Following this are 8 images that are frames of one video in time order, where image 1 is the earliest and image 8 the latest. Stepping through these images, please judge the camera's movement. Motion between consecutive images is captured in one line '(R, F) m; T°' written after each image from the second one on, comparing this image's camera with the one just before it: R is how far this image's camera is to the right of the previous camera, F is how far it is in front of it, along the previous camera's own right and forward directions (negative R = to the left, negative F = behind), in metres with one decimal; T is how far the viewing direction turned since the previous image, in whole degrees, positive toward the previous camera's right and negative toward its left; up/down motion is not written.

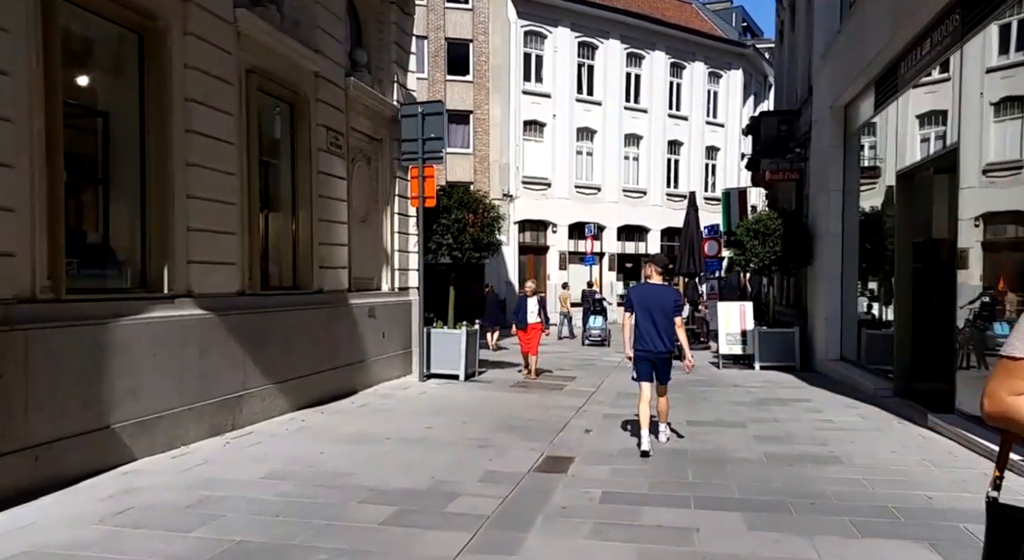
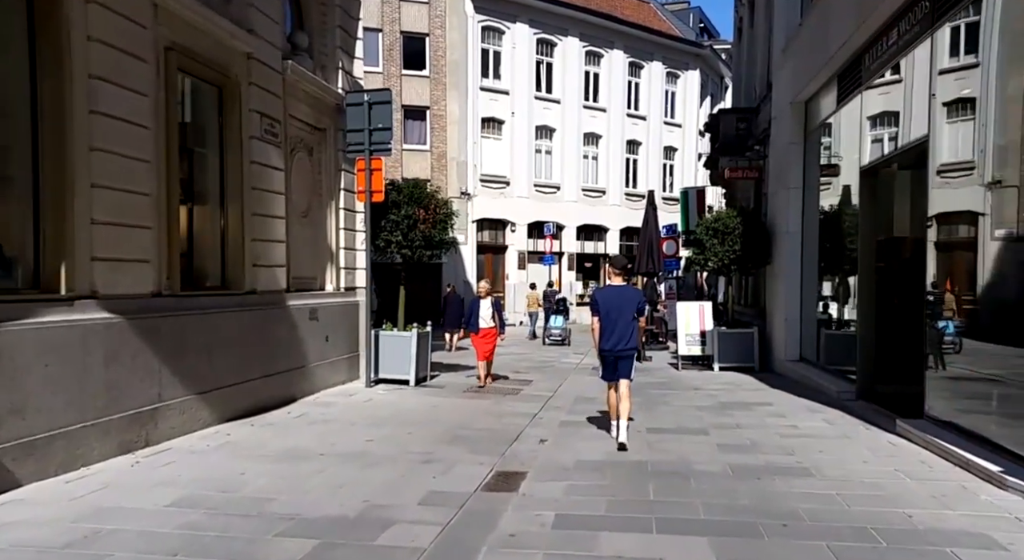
(+0.1, +0.5) m; +3°
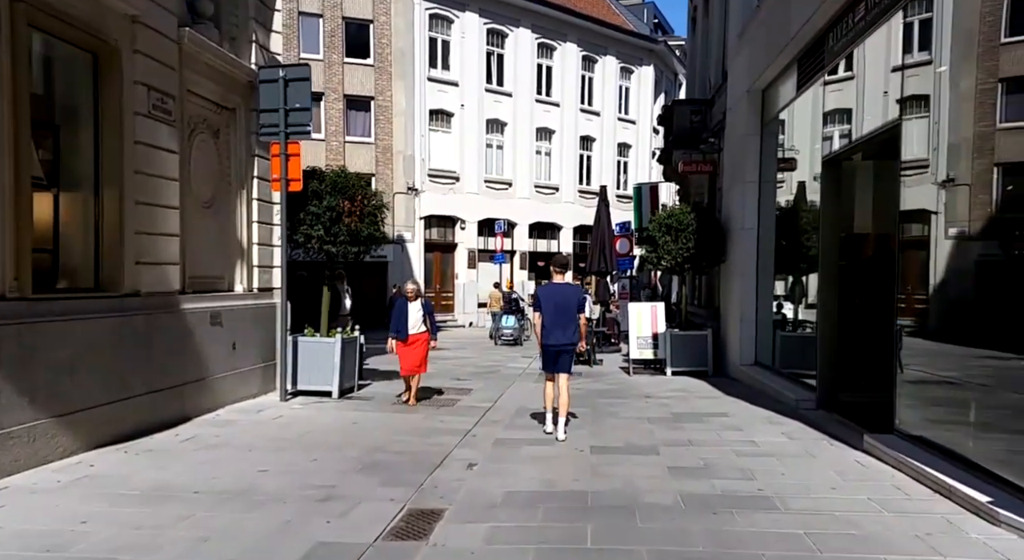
(+0.3, +0.9) m; +4°
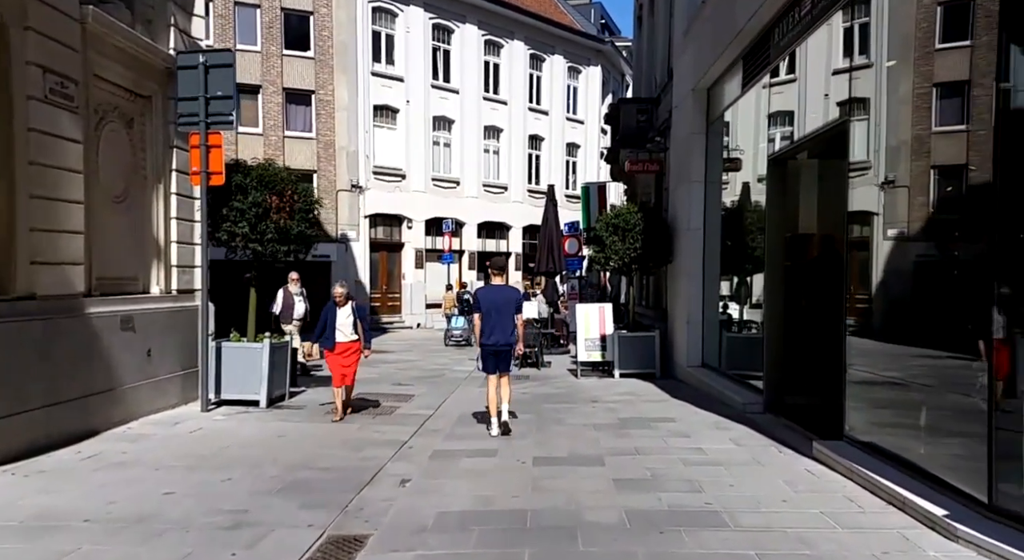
(+0.1, +0.4) m; +4°
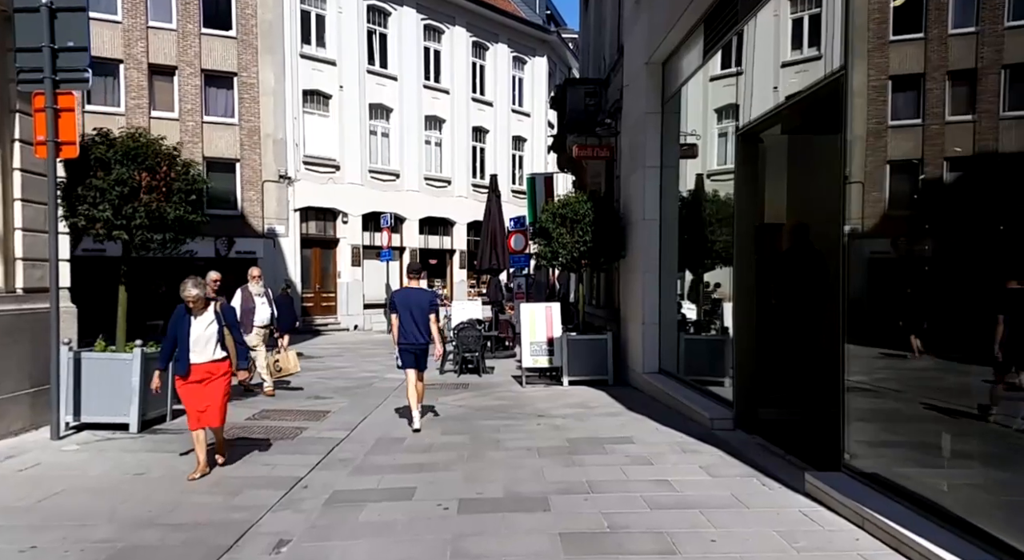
(+0.2, +1.3) m; +4°
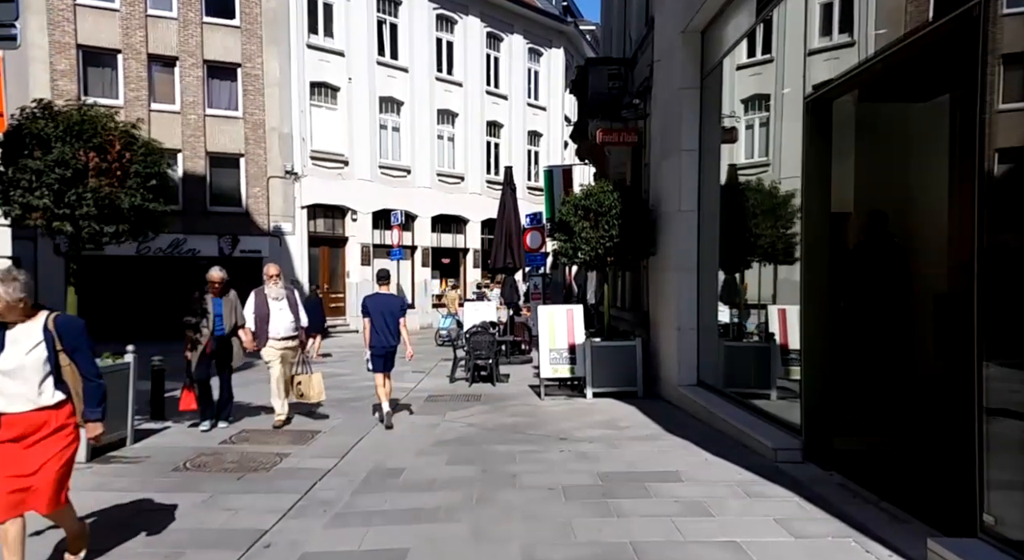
(0.0, +1.2) m; -1°
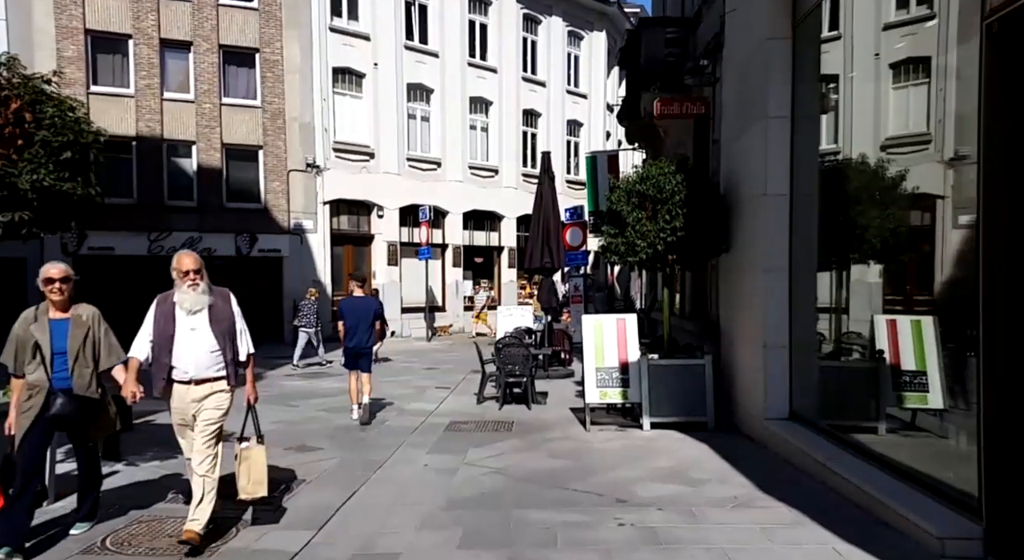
(0.0, +1.8) m; -3°
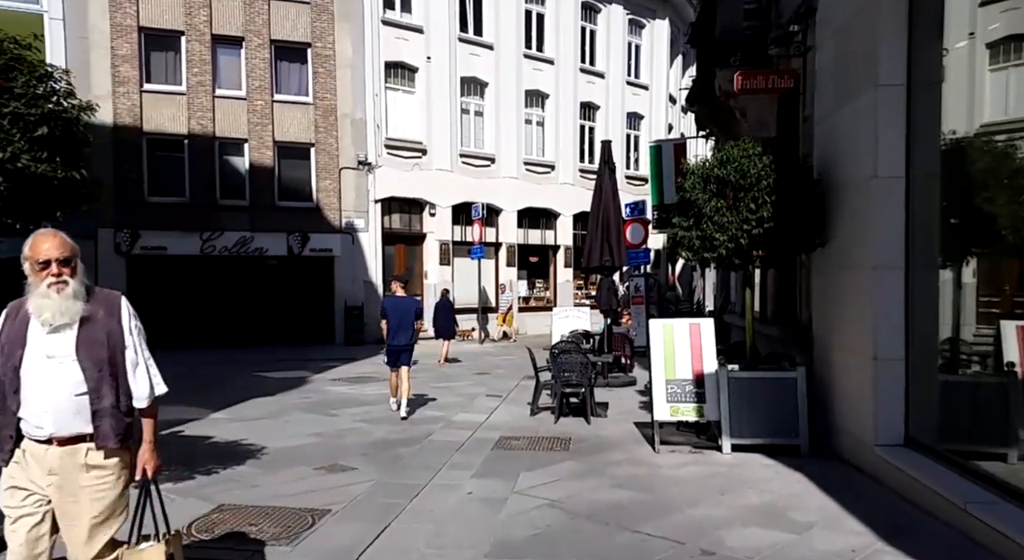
(0.0, +0.9) m; -5°
